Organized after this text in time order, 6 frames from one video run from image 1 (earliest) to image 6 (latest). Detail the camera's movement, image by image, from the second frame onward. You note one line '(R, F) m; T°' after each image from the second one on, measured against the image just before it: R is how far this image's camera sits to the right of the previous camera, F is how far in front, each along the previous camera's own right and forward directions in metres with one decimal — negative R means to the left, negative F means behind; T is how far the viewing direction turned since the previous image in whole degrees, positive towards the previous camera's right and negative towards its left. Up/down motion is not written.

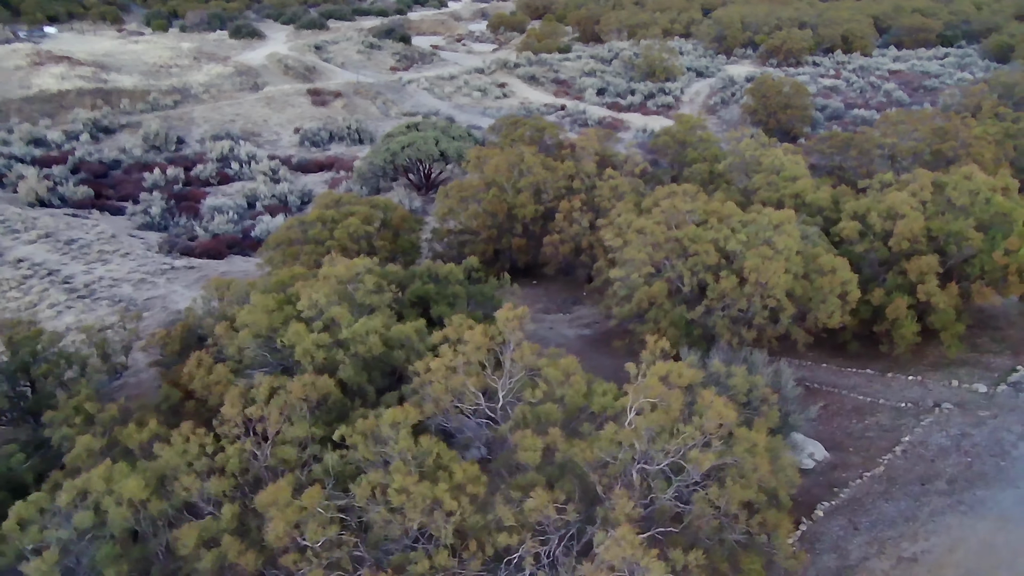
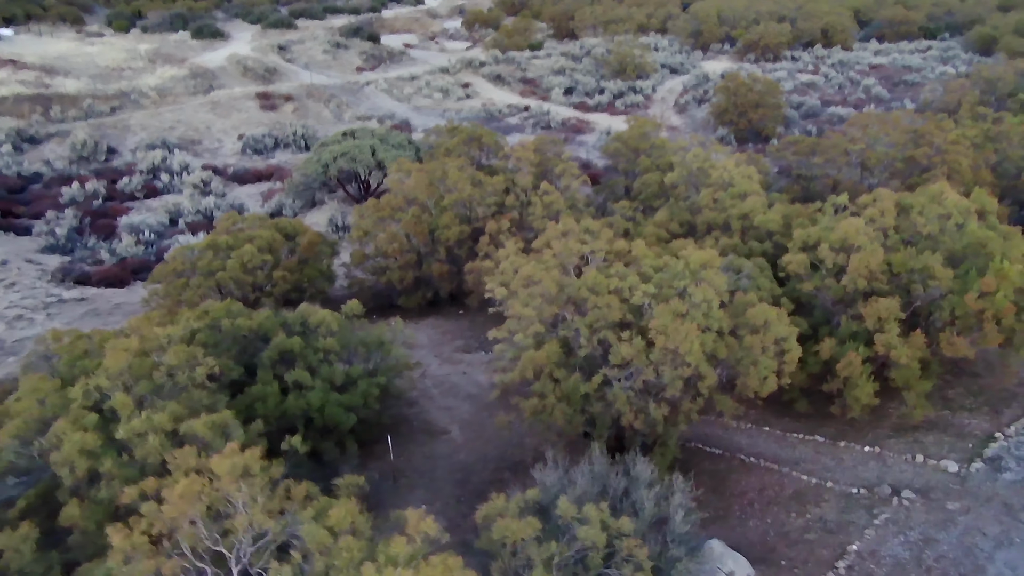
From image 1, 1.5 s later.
(+2.1, +3.0) m; +1°
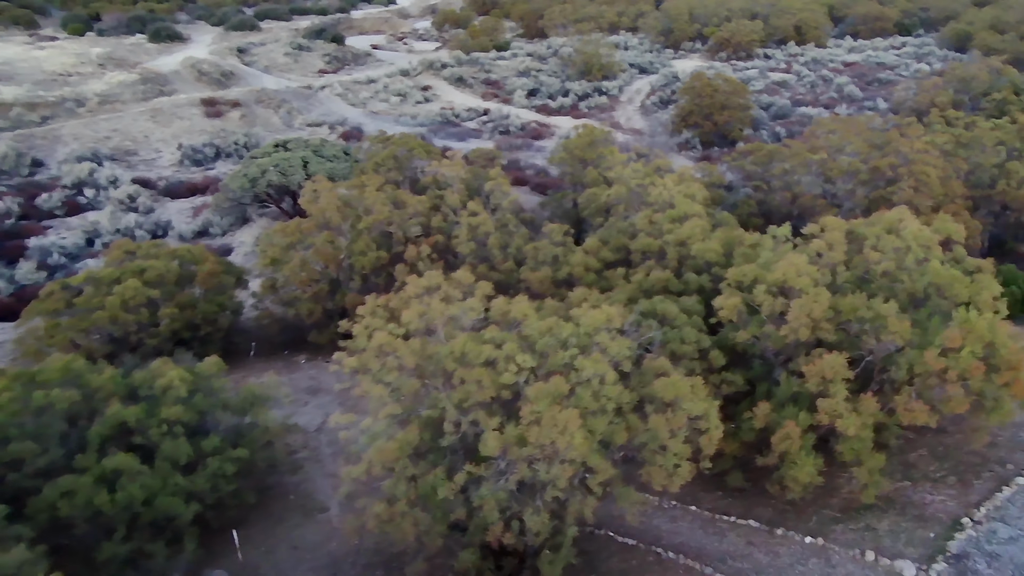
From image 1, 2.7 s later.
(+1.7, +2.5) m; +1°
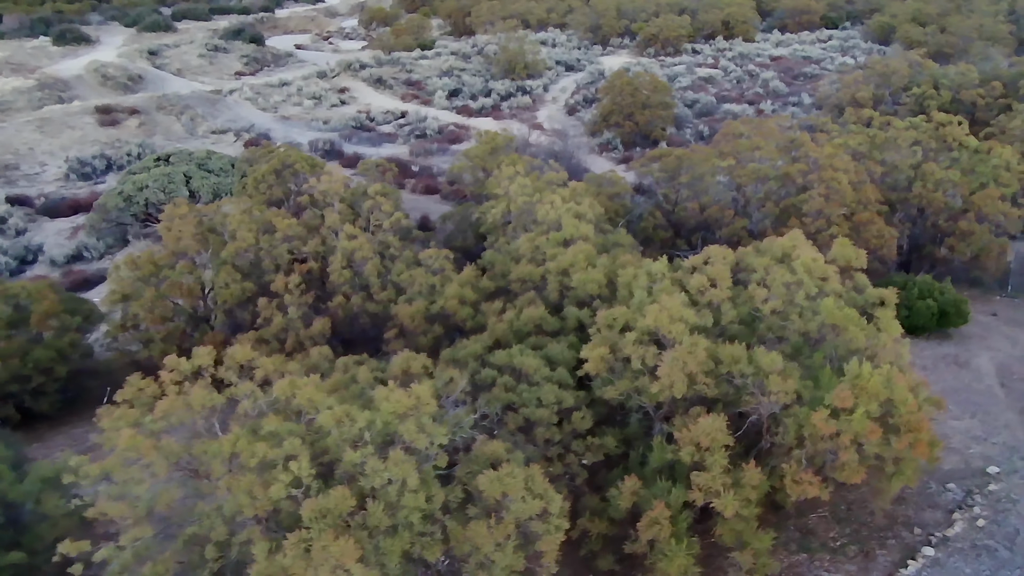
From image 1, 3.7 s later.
(+1.7, +2.0) m; +4°
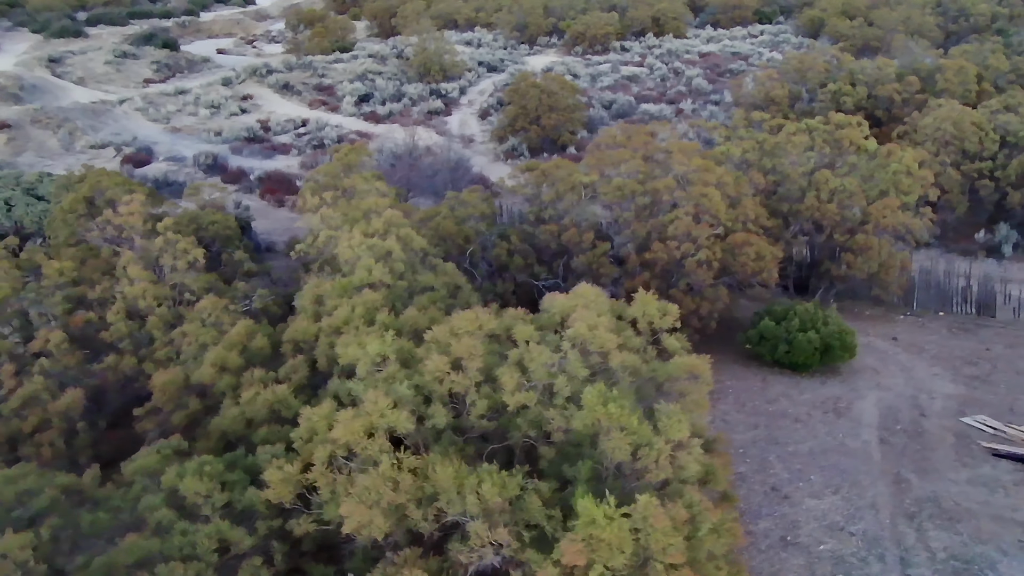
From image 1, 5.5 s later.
(+3.1, +2.9) m; +3°
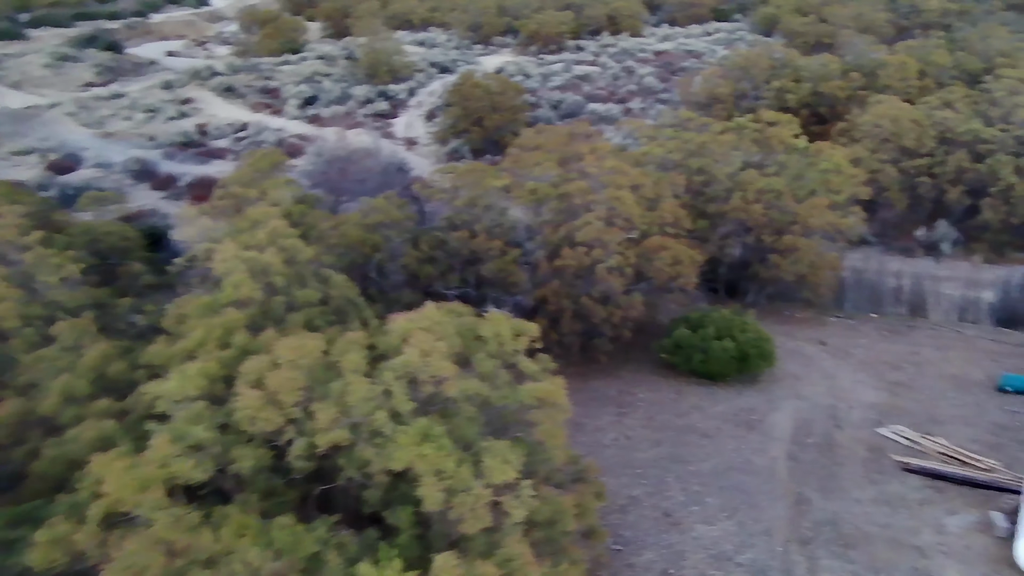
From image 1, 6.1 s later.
(+1.5, +0.9) m; +2°
